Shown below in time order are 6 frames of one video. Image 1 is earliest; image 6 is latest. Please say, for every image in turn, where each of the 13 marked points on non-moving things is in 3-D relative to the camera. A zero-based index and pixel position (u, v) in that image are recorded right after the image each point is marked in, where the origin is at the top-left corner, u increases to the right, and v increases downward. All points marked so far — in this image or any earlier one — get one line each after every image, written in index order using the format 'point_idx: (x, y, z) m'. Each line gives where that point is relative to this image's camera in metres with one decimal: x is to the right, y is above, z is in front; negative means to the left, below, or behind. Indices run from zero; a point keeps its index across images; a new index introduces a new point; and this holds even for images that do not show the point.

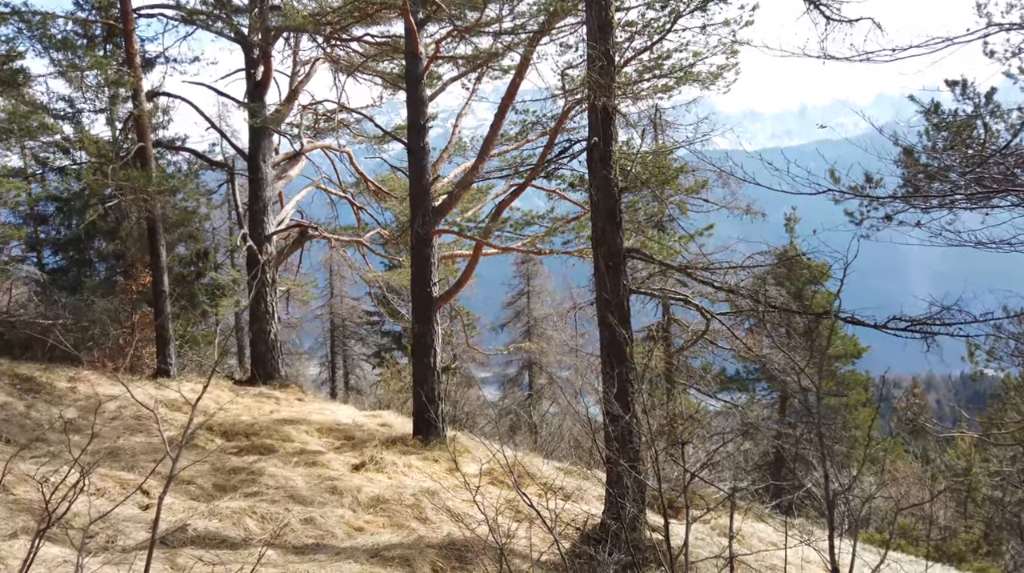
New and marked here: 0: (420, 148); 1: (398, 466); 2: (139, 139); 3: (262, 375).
0: (-0.9, +1.5, +12.3) m
1: (-1.0, -1.6, +10.3) m
2: (-5.1, +2.1, +16.1) m
3: (-3.9, -1.4, +18.2) m
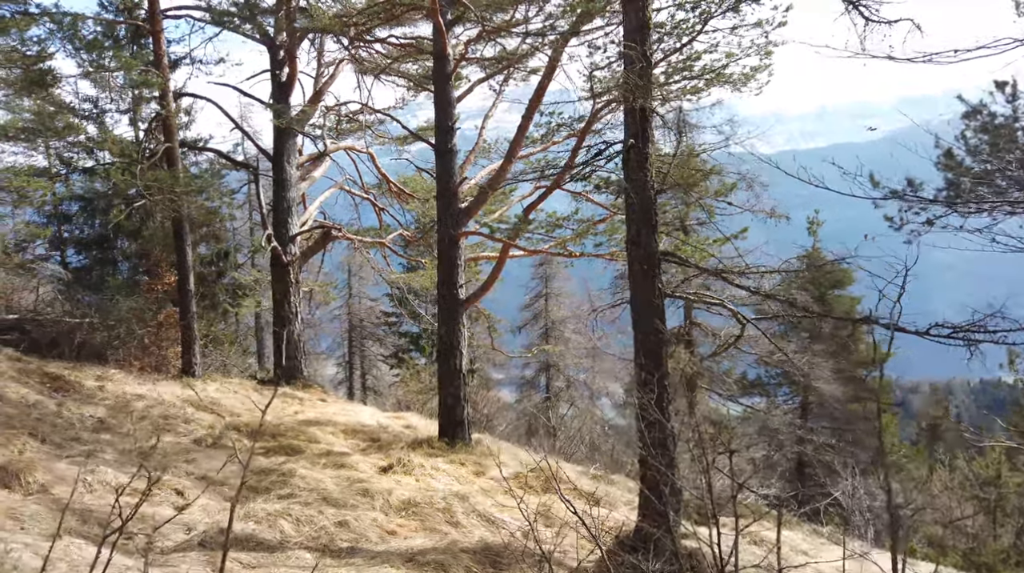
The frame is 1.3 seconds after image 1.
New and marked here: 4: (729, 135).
0: (-0.6, +1.5, +12.2) m
1: (-0.8, -1.6, +10.3) m
2: (-4.8, +2.1, +16.1) m
3: (-3.6, -1.4, +18.3) m
4: (+2.0, +1.4, +10.5) m
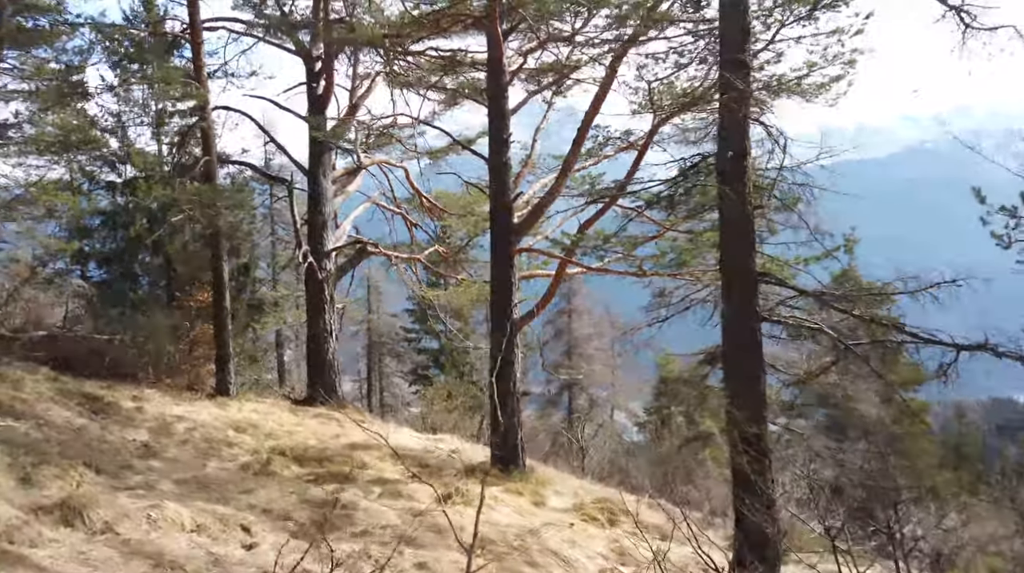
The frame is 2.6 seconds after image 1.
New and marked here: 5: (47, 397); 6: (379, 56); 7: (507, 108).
0: (-0.1, +1.3, +11.8) m
1: (-0.2, -1.8, +9.8) m
2: (-4.2, +1.8, +15.7) m
3: (-3.0, -1.7, +17.8) m
4: (+2.6, +1.2, +10.0) m
5: (-4.4, -1.0, +10.9) m
6: (-1.8, +3.1, +15.6) m
7: (0.0, +1.8, +11.8) m
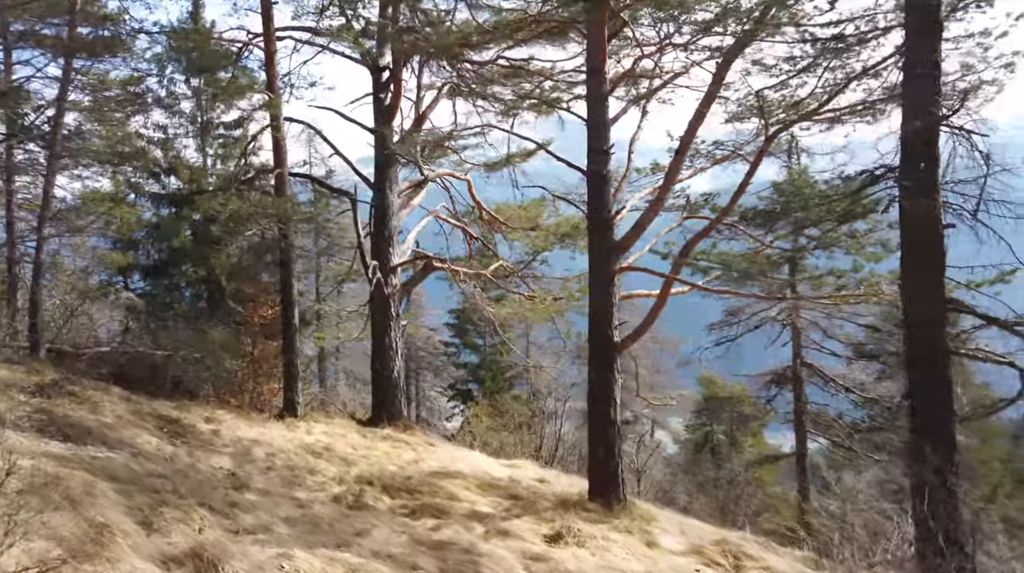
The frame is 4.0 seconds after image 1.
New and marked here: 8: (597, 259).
0: (+0.9, +1.0, +11.2) m
1: (+0.7, -2.0, +9.2) m
2: (-3.1, +1.6, +15.2) m
3: (-1.9, -1.9, +17.2) m
4: (+3.5, +1.0, +9.4) m
5: (-3.5, -1.2, +10.4) m
6: (-0.7, +2.9, +15.0) m
7: (+0.9, +1.6, +11.2) m
8: (+0.8, +0.3, +11.1) m
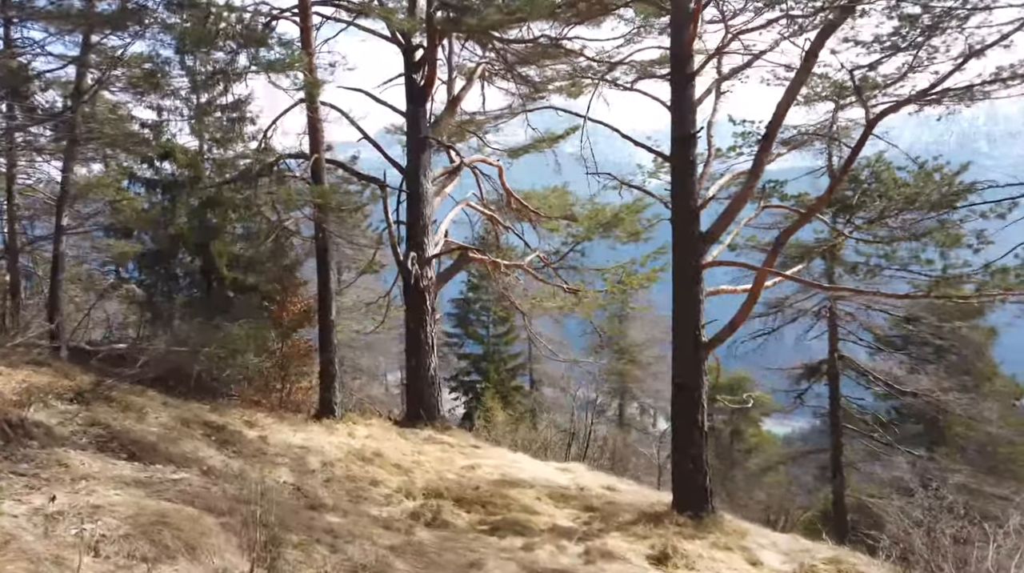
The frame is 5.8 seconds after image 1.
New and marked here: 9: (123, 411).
0: (+1.6, +1.1, +10.3) m
1: (+1.4, -2.0, +8.3) m
2: (-2.5, +1.7, +14.3) m
3: (-1.3, -1.8, +16.3) m
4: (+4.2, +1.0, +8.6) m
5: (-2.8, -1.2, +9.5) m
6: (-0.1, +3.0, +14.1) m
7: (+1.6, +1.7, +10.3) m
8: (+1.5, +0.3, +10.3) m
9: (-3.3, -1.0, +9.9) m
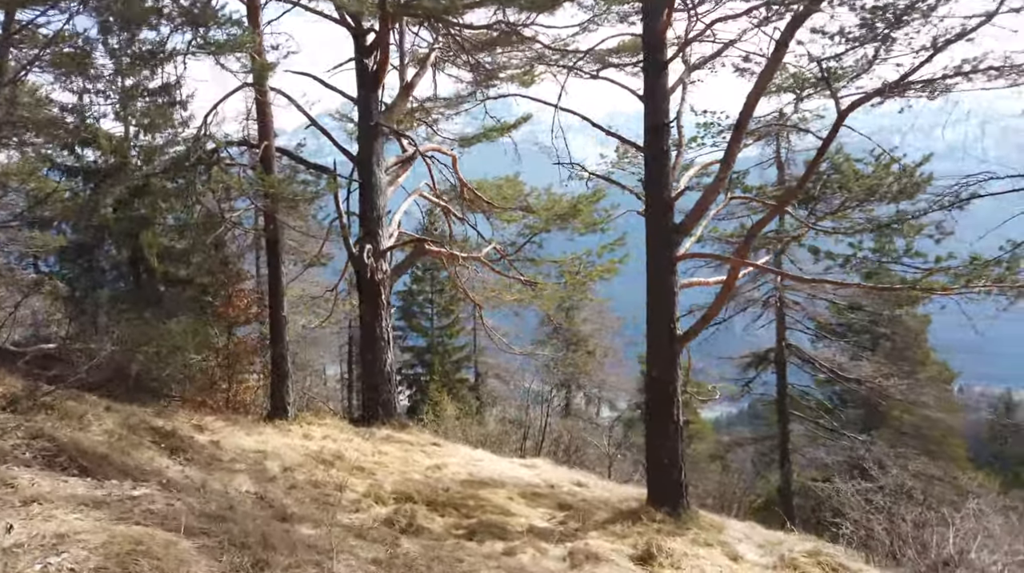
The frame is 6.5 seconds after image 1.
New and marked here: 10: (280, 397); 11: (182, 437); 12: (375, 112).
0: (+1.3, +1.2, +10.0) m
1: (+1.3, -1.9, +8.0) m
2: (-3.0, +1.7, +13.7) m
3: (-1.9, -1.7, +15.9) m
4: (+4.0, +1.1, +8.4) m
5: (-3.0, -1.2, +8.9) m
6: (-0.6, +3.1, +13.7) m
7: (+1.3, +1.8, +10.0) m
8: (+1.2, +0.4, +10.0) m
9: (-3.5, -1.0, +9.4) m
10: (-2.8, -1.3, +14.1) m
11: (-2.8, -1.3, +9.9) m
12: (-1.8, +2.3, +15.1) m
